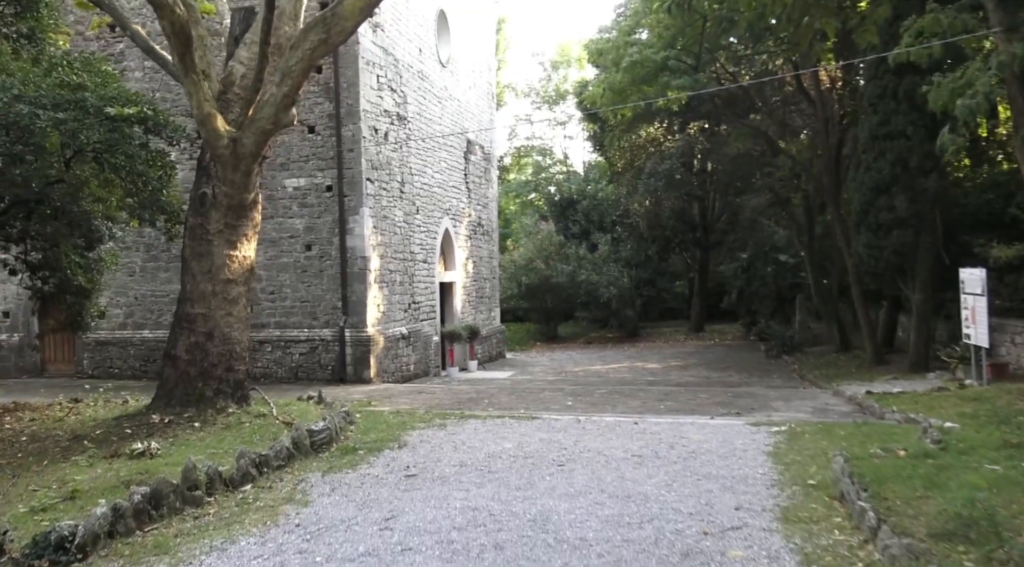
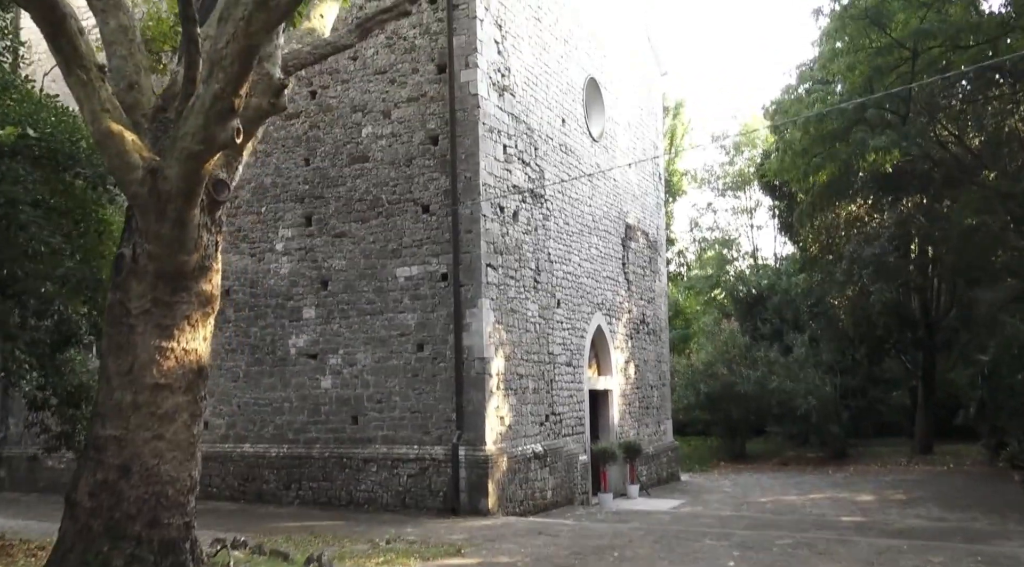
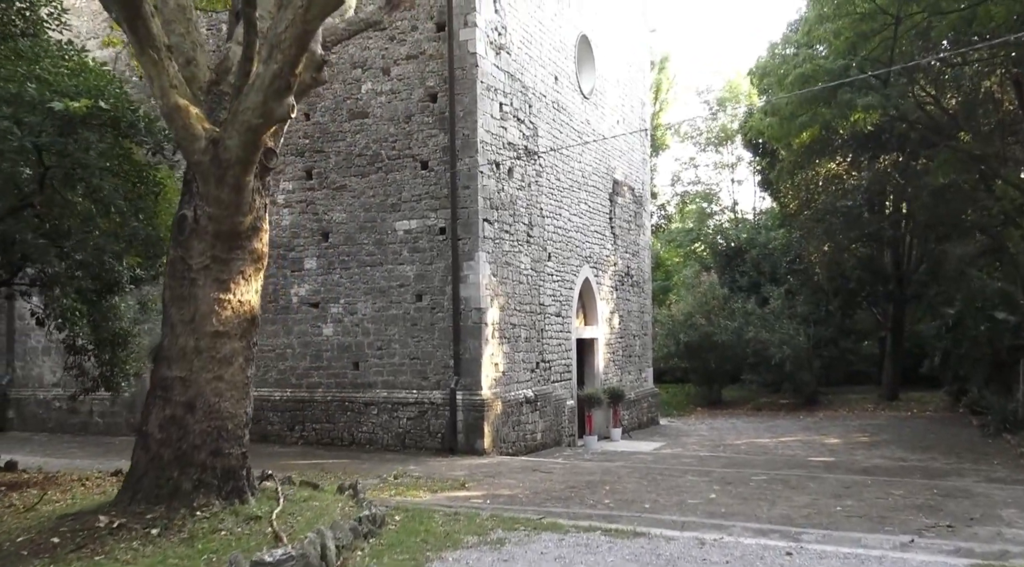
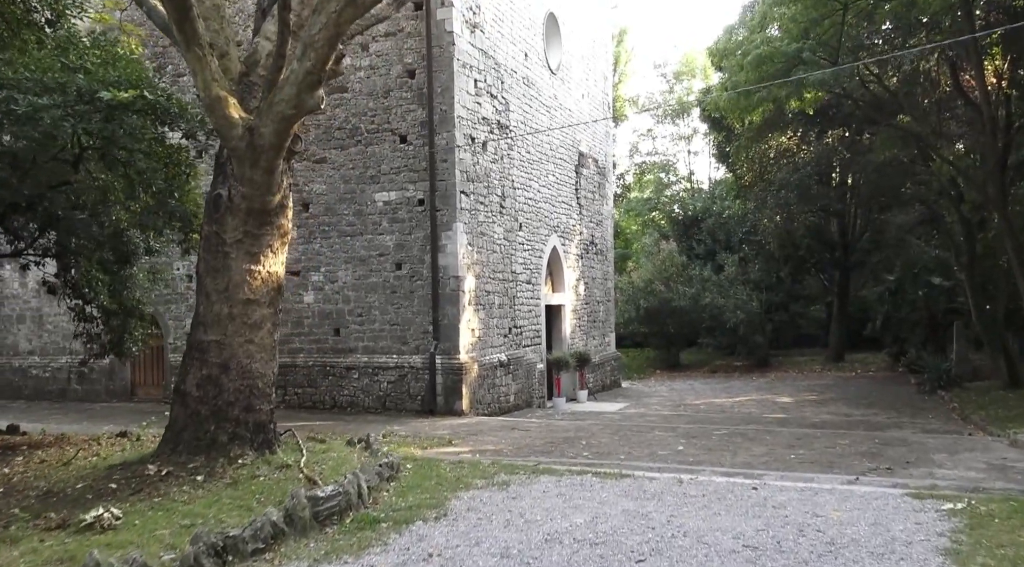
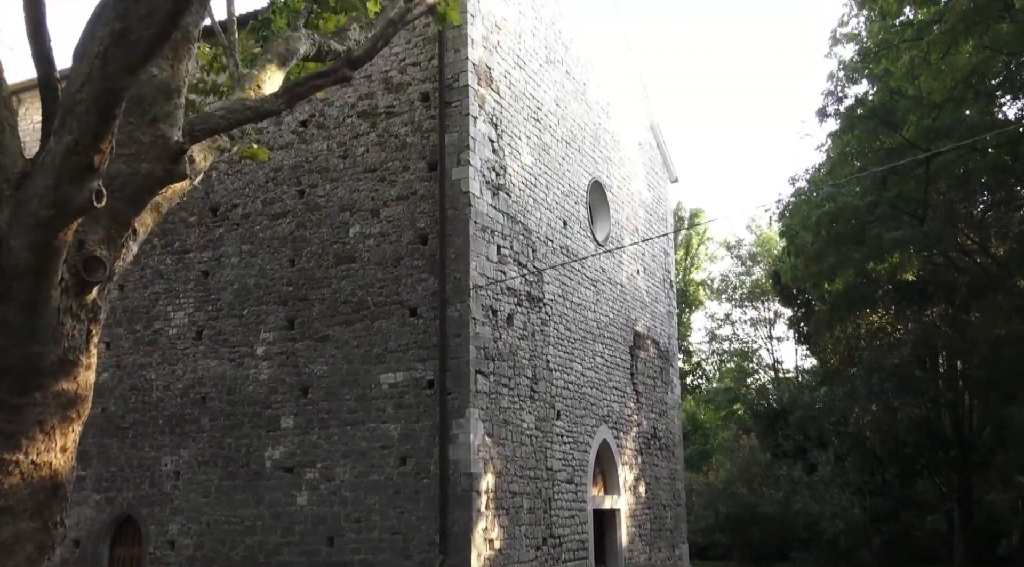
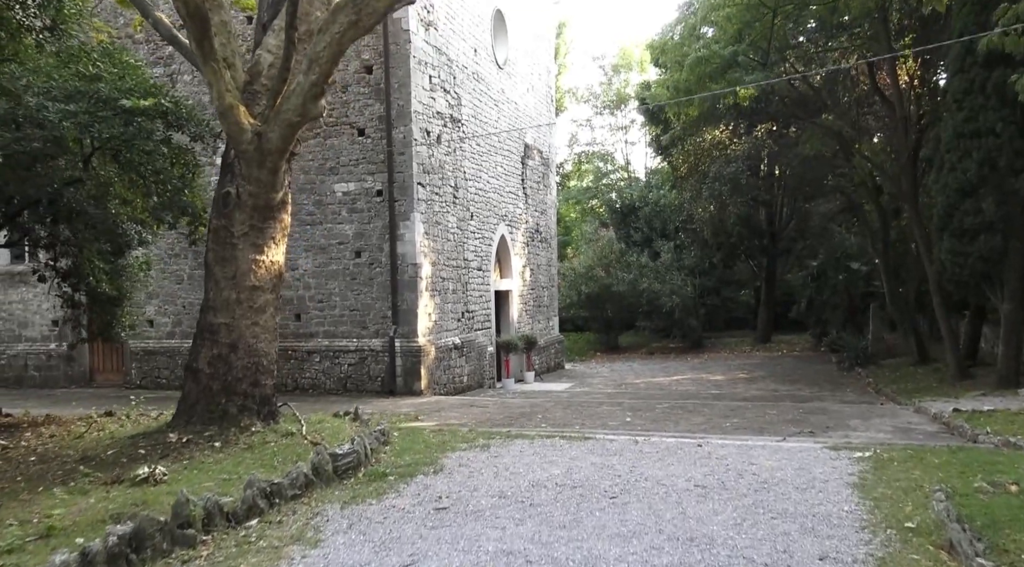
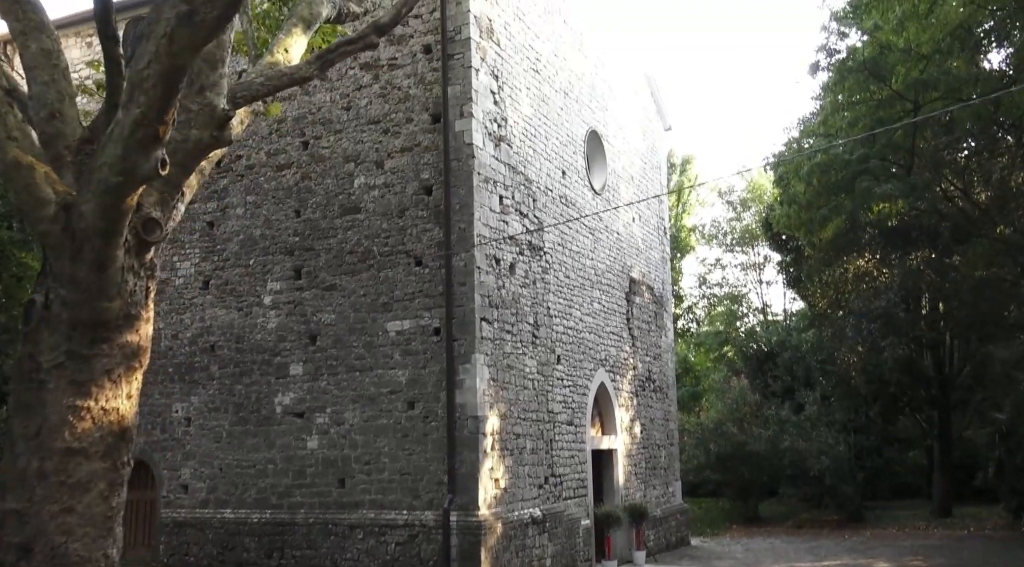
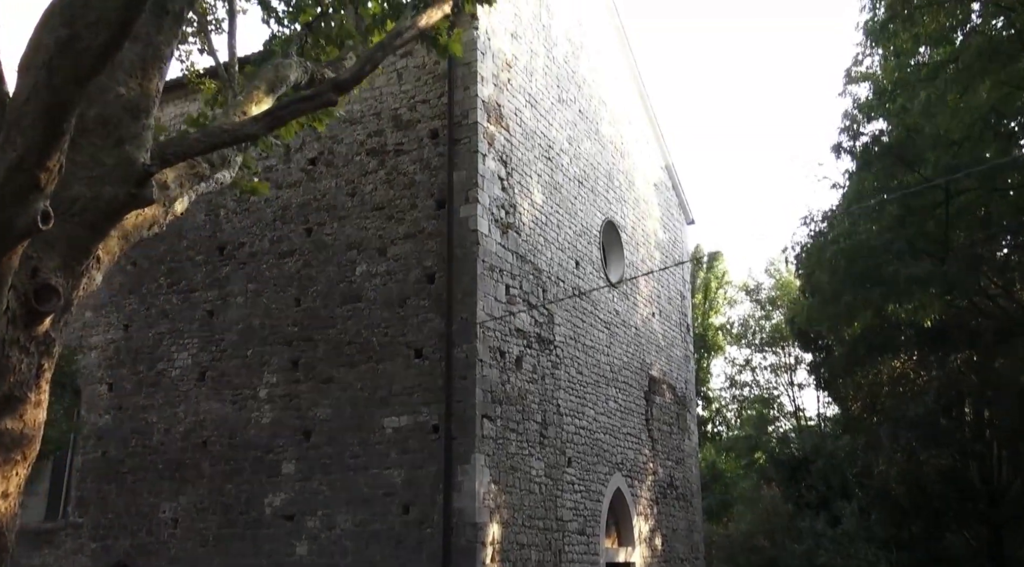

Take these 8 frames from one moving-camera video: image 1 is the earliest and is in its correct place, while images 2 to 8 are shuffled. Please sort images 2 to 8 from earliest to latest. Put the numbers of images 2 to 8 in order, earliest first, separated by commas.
6, 4, 3, 2, 7, 5, 8
